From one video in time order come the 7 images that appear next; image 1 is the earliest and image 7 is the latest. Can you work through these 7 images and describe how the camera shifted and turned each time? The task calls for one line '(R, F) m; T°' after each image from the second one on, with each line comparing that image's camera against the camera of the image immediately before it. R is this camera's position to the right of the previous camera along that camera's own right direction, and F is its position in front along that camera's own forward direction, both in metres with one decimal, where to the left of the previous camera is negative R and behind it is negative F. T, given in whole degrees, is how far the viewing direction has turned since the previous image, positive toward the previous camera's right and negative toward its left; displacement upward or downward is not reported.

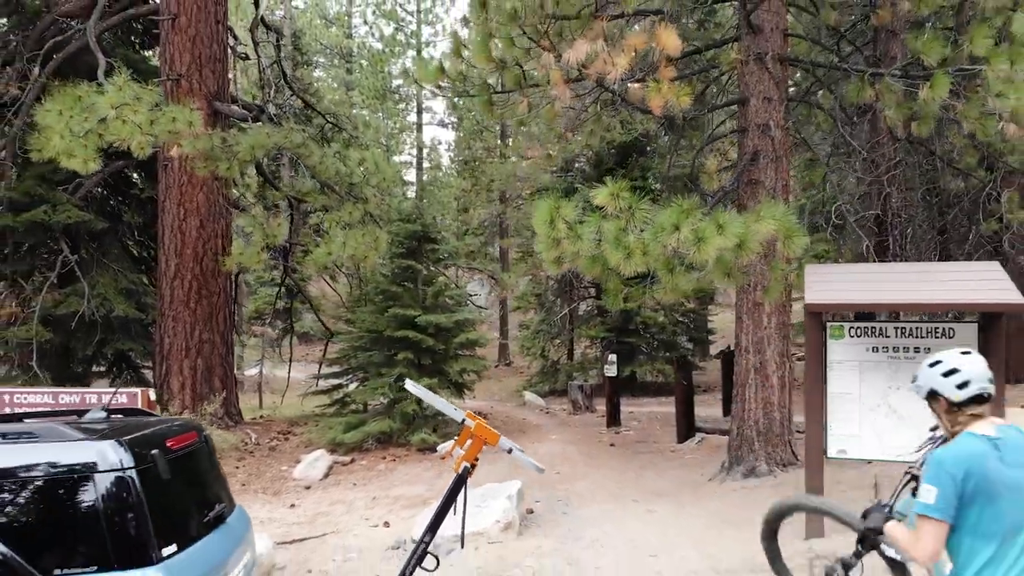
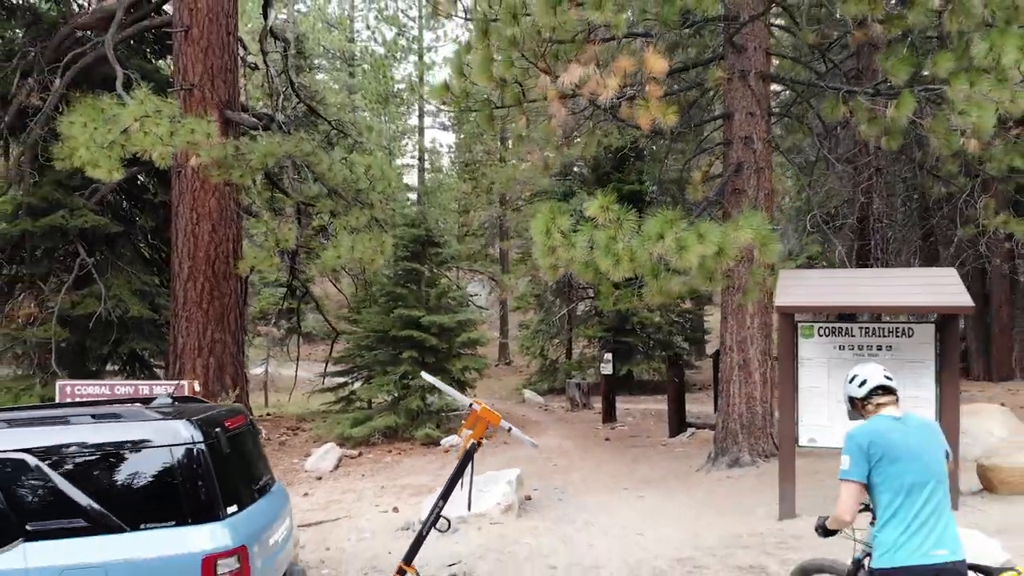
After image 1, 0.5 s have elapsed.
(0.0, -0.4) m; 0°
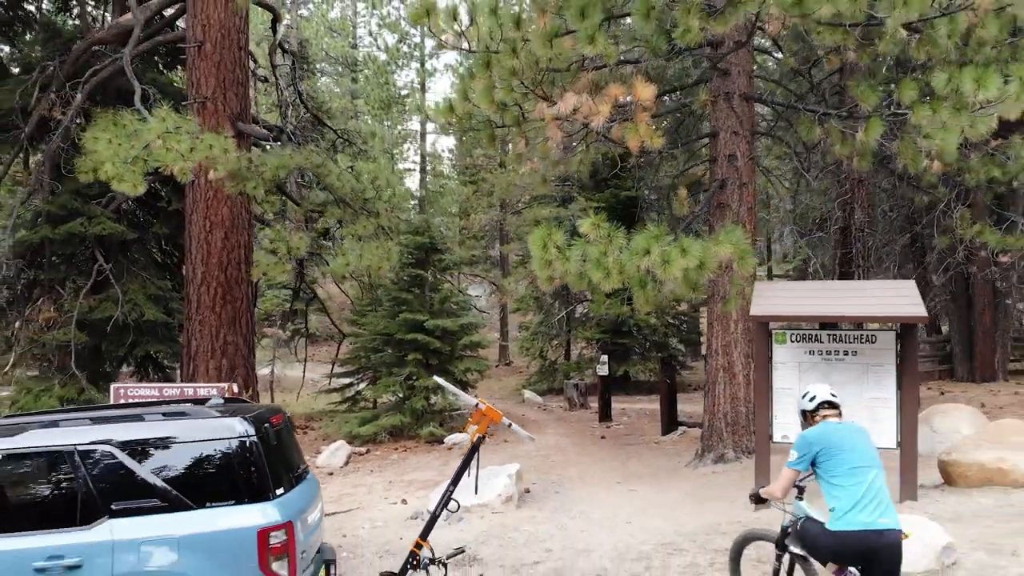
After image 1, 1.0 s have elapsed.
(0.0, -0.5) m; 0°
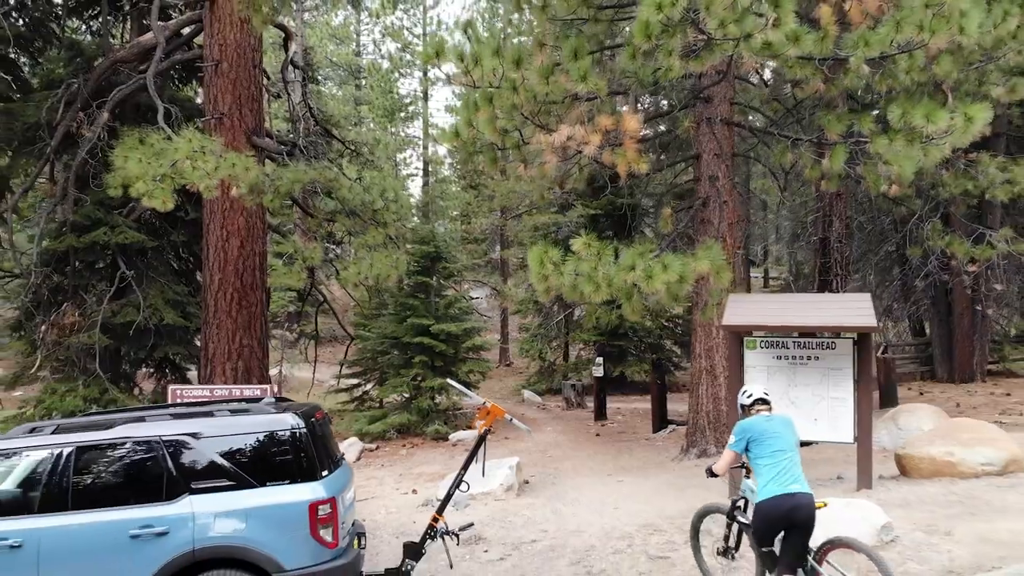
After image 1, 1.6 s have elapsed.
(0.0, -0.7) m; 0°
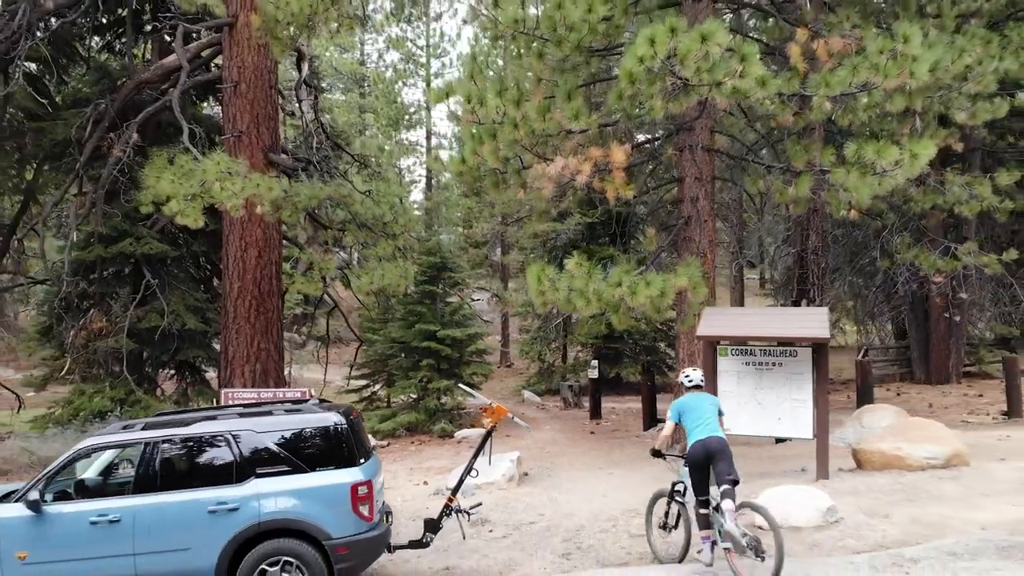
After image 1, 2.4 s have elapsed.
(0.0, -0.8) m; 0°
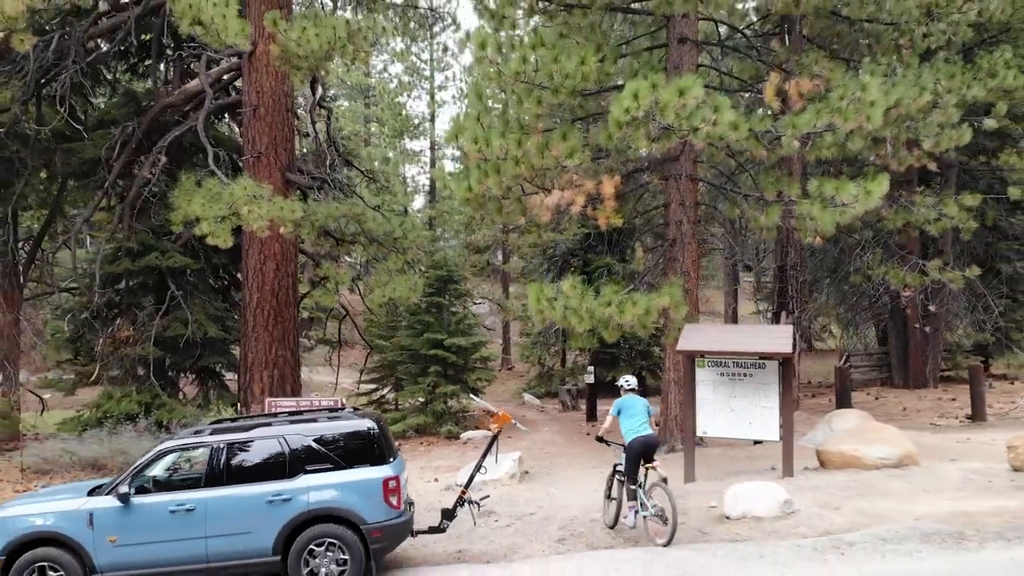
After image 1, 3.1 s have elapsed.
(0.0, -0.9) m; 0°
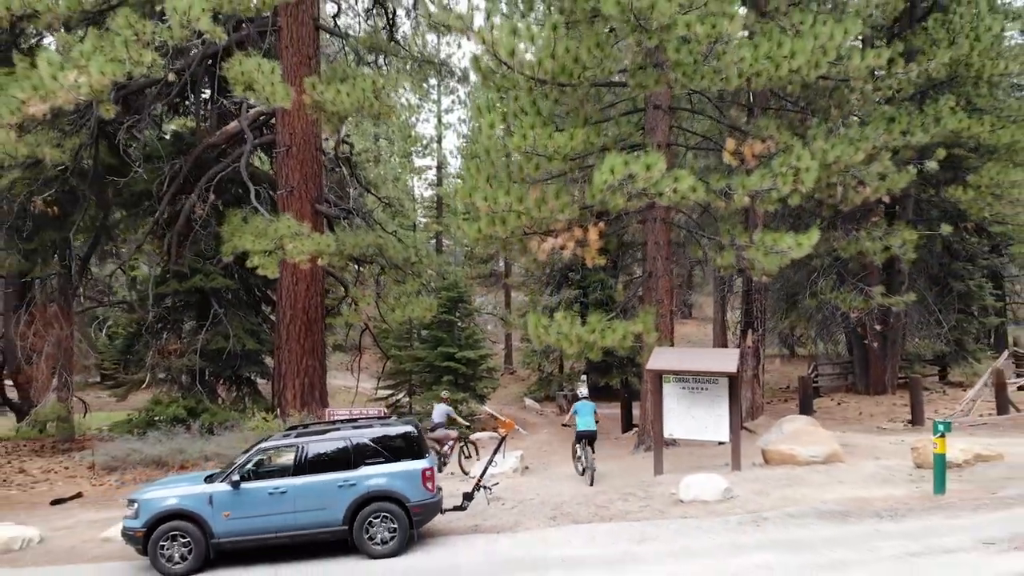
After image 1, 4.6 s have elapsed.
(0.0, -1.9) m; 0°
